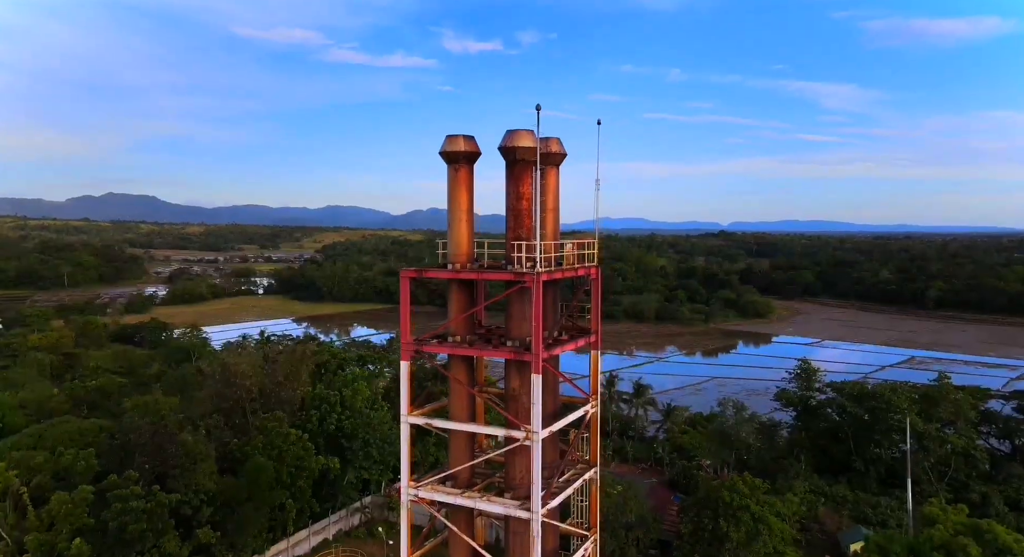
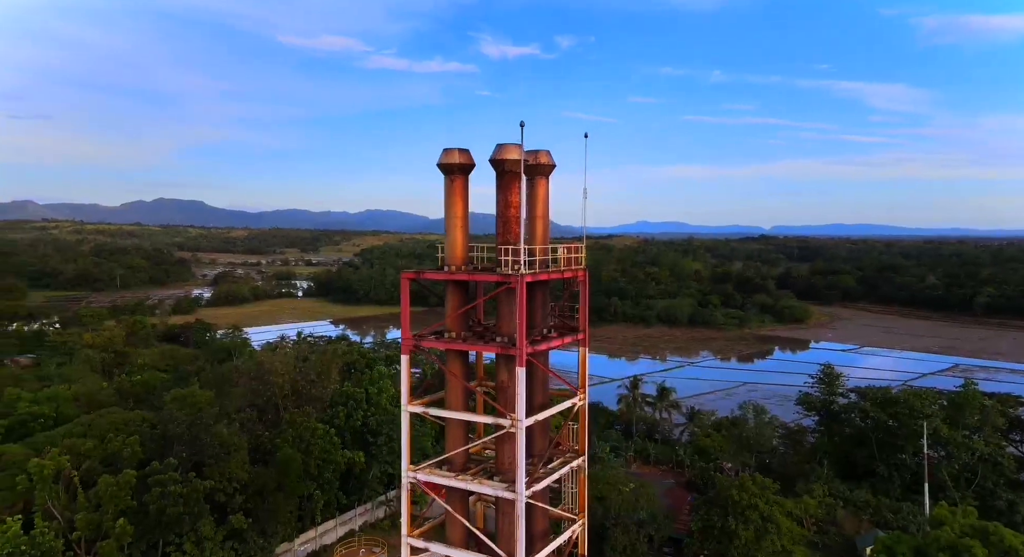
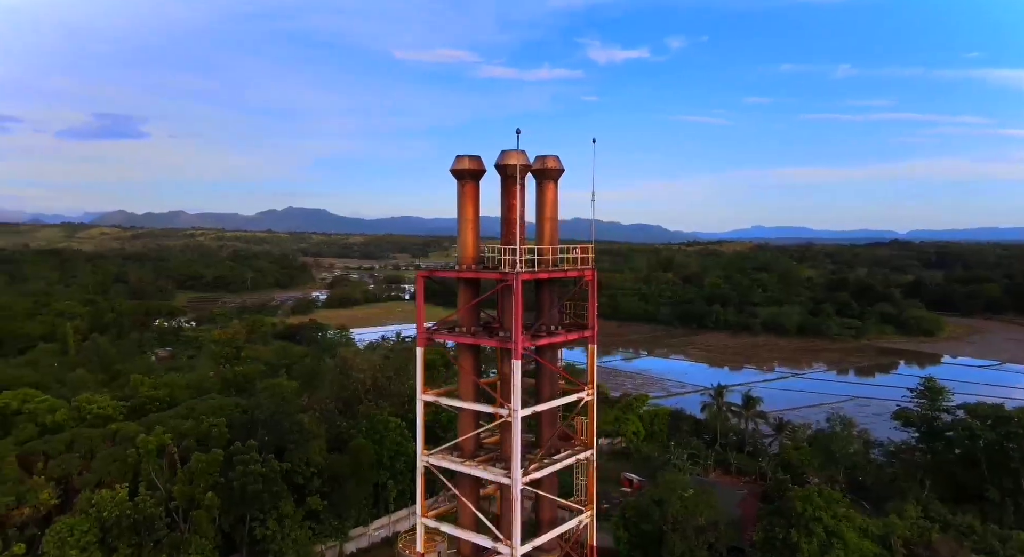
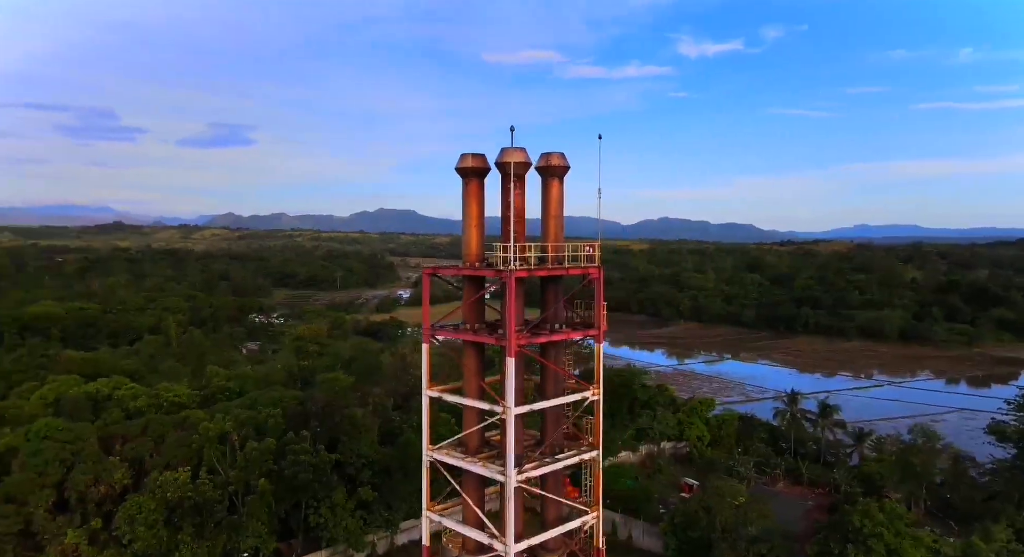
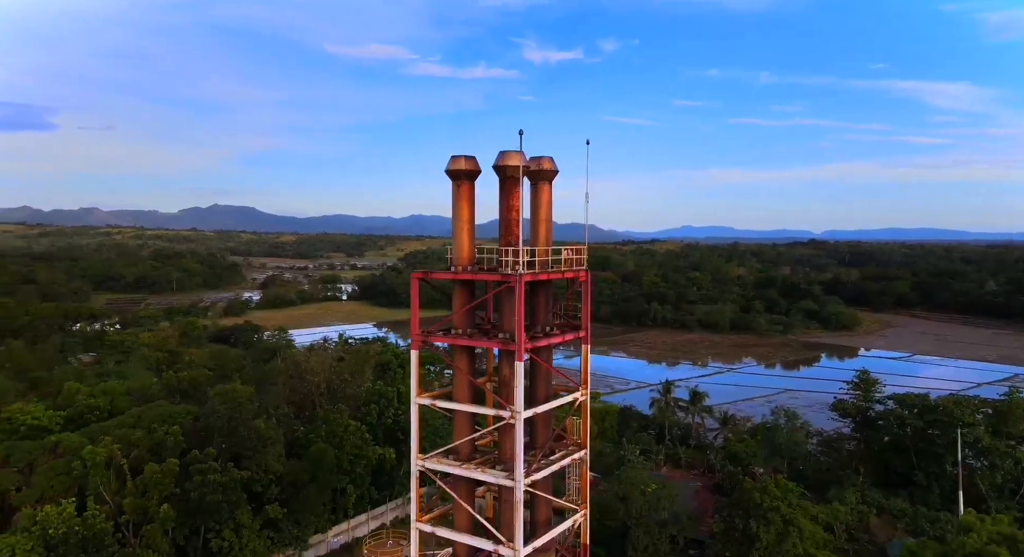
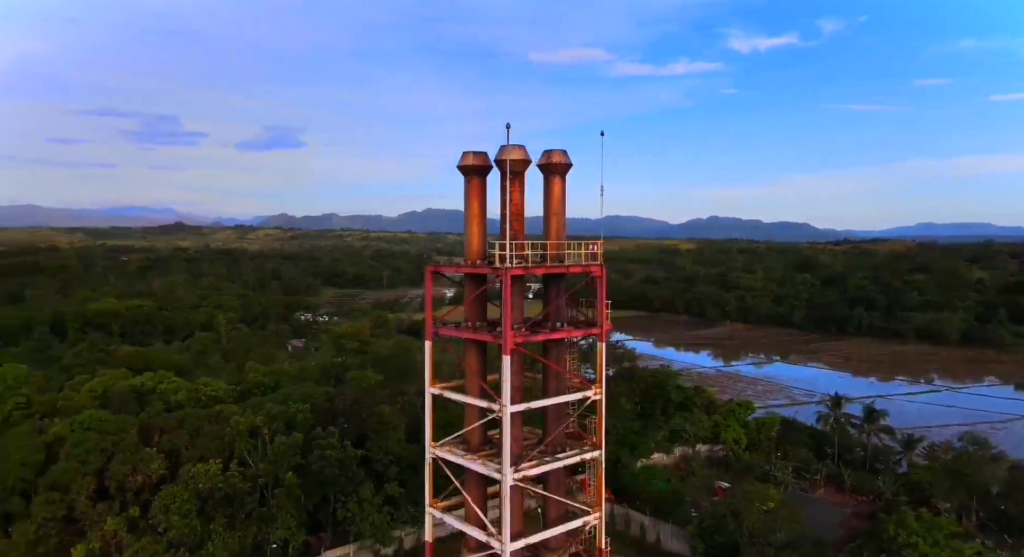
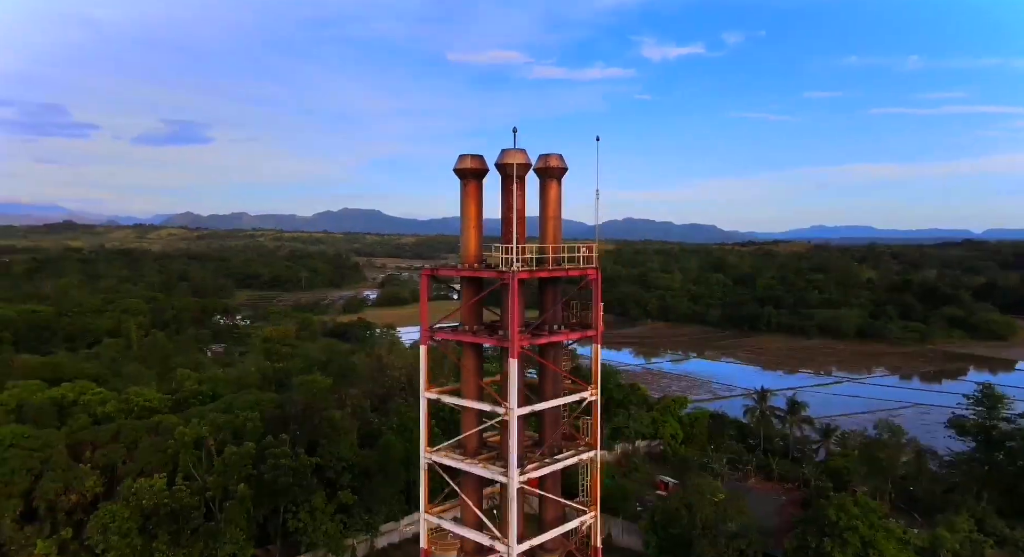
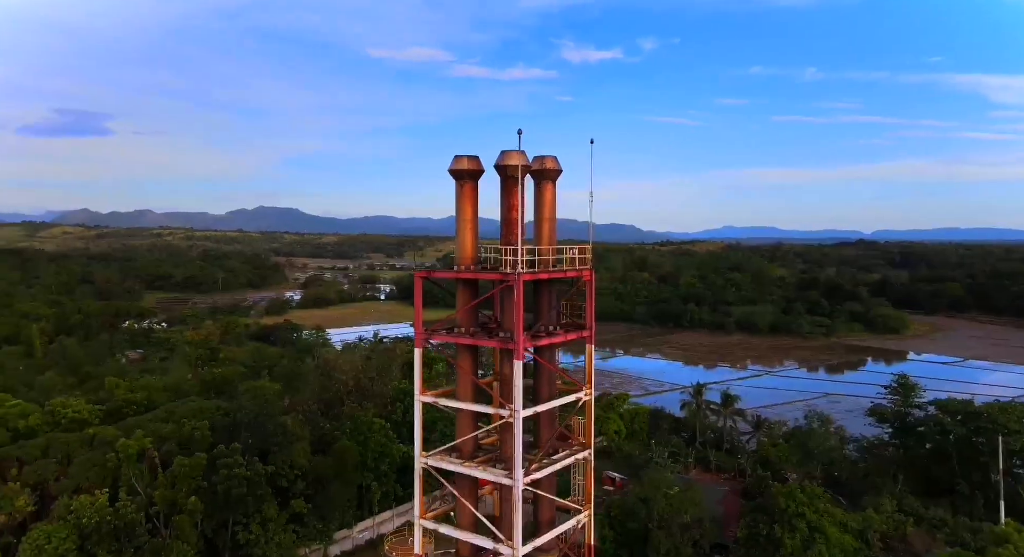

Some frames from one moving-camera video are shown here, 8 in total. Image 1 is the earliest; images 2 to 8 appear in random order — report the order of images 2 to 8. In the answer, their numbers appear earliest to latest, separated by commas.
2, 5, 8, 3, 7, 4, 6
